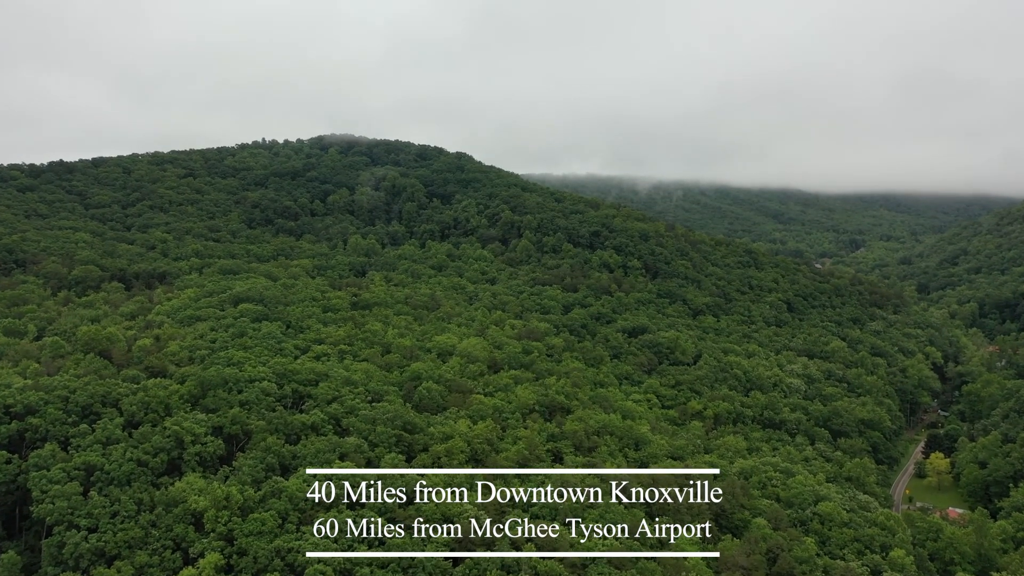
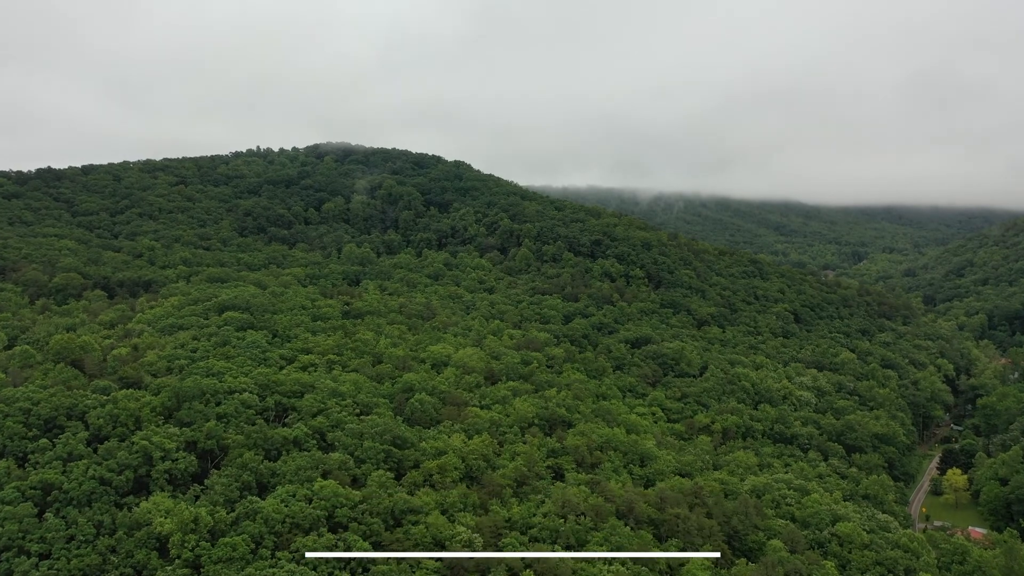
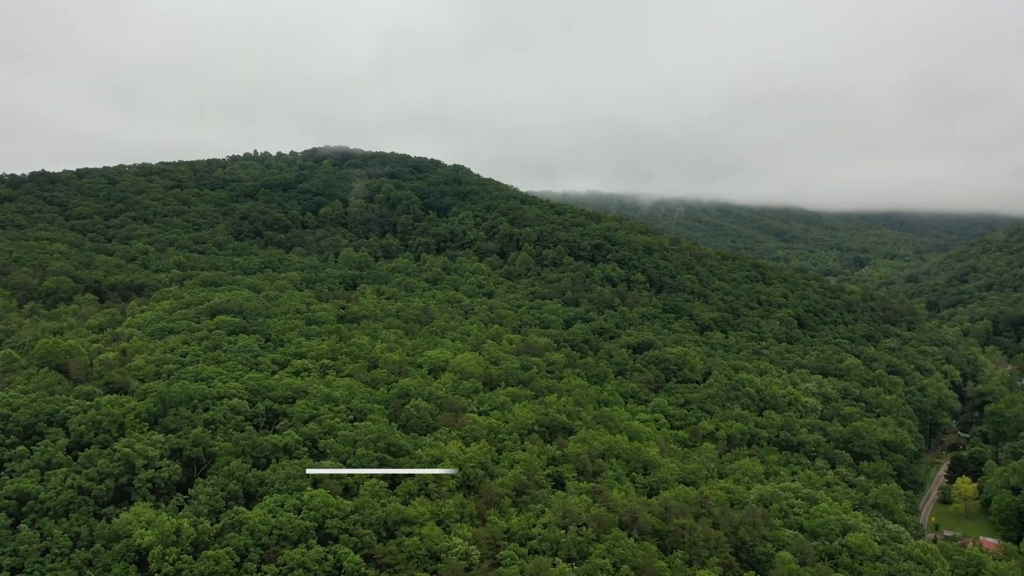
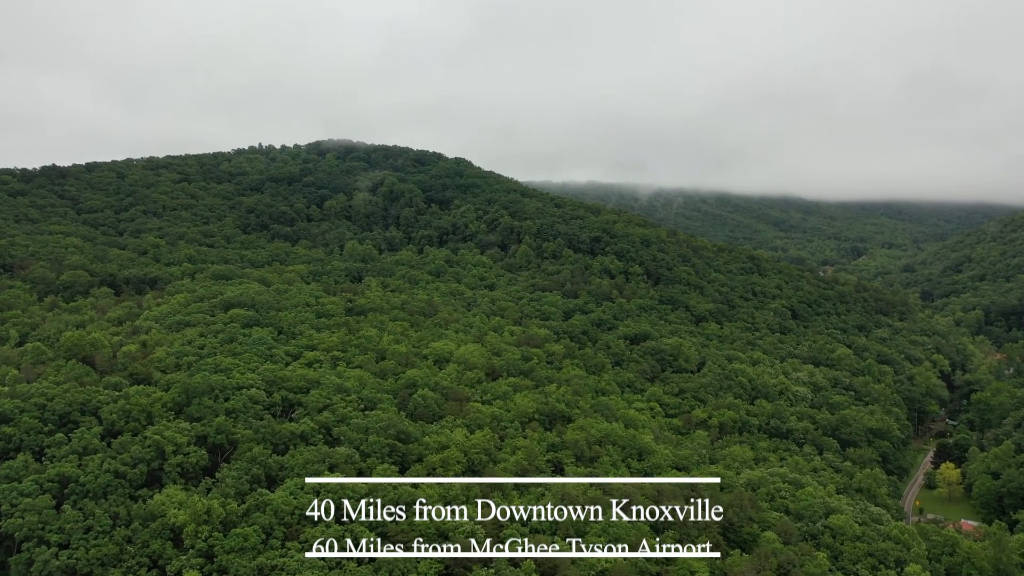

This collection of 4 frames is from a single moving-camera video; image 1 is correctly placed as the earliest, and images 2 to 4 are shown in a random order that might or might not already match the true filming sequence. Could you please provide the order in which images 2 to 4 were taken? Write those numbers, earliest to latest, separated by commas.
4, 2, 3
